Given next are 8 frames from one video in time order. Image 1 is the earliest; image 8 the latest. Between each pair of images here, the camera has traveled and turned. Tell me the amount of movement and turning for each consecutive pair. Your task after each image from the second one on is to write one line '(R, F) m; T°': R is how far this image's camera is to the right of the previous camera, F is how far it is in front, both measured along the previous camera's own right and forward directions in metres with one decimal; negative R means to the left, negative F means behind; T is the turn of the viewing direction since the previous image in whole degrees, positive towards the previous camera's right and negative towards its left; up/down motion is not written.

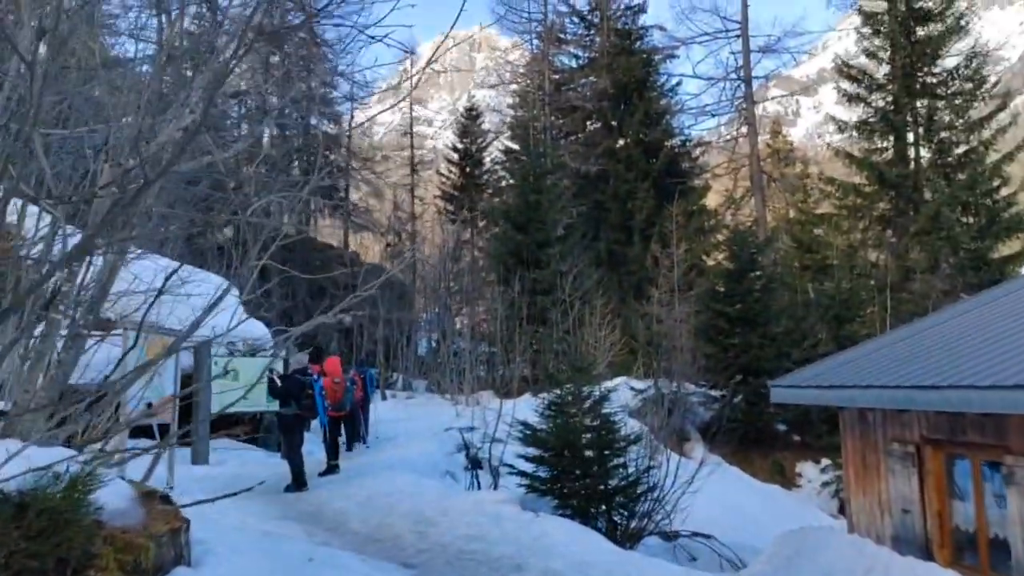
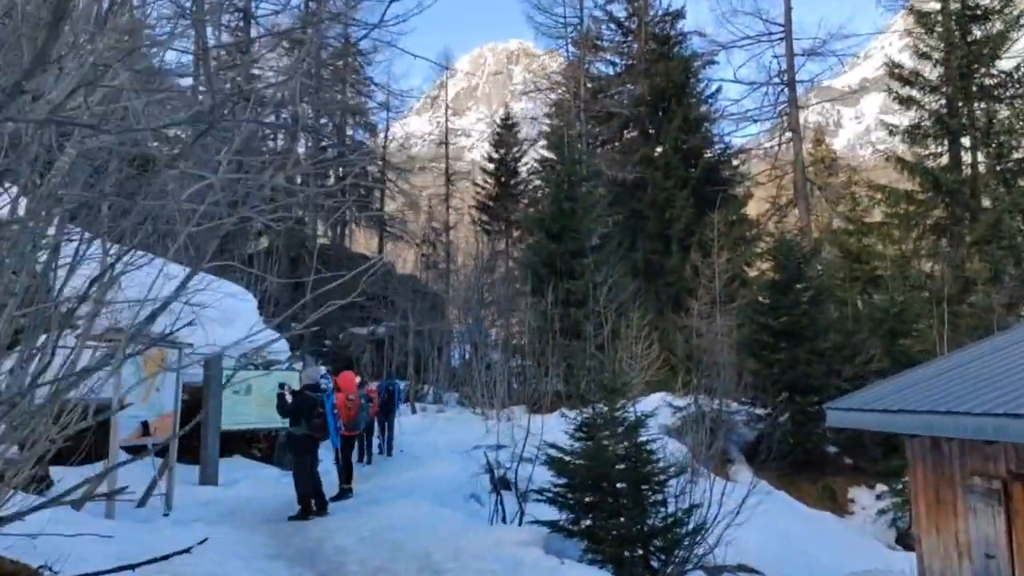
(+0.1, +1.0) m; -3°
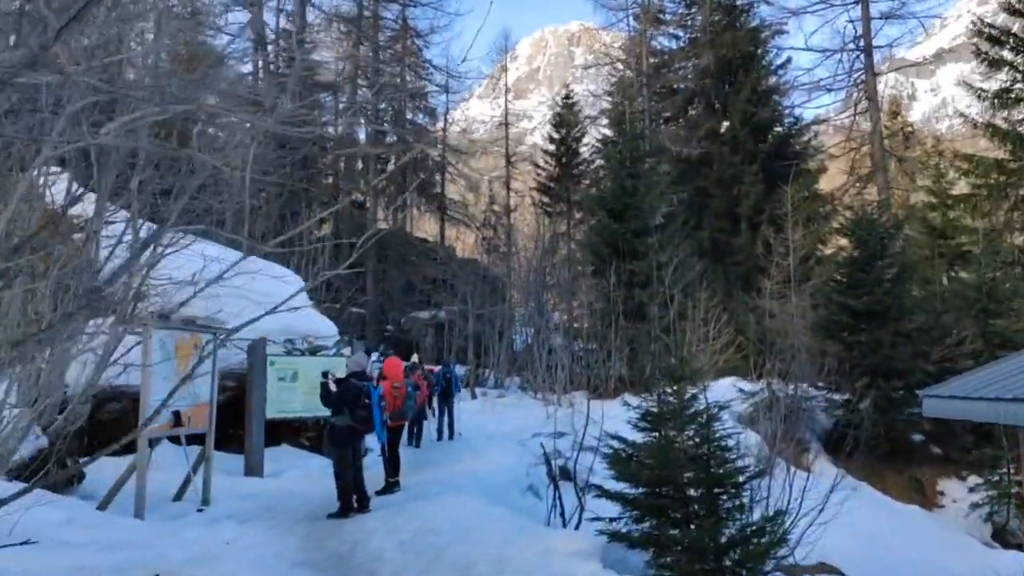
(+0.1, +0.9) m; -4°
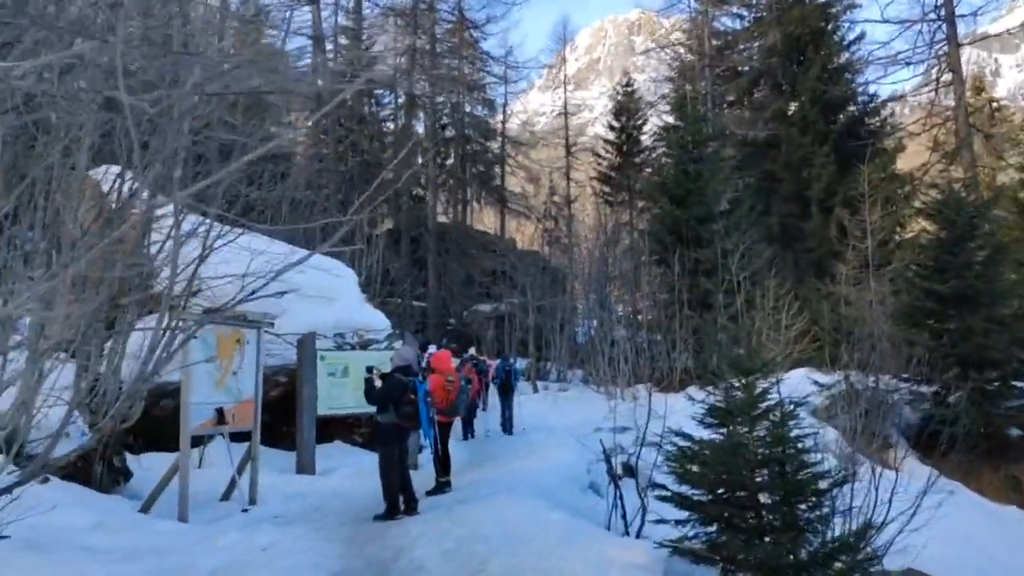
(+0.1, +0.7) m; -4°
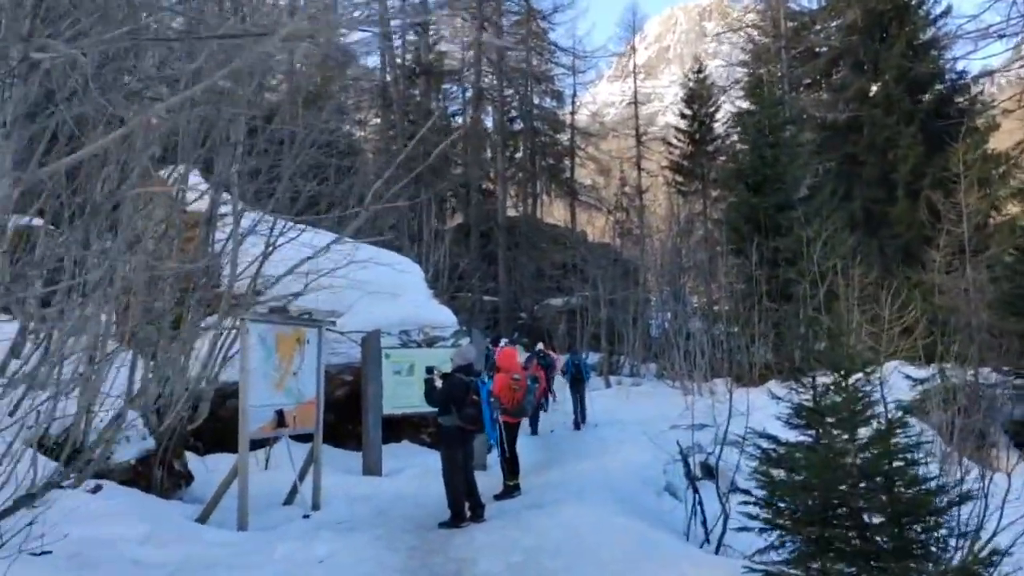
(0.0, +0.5) m; -5°
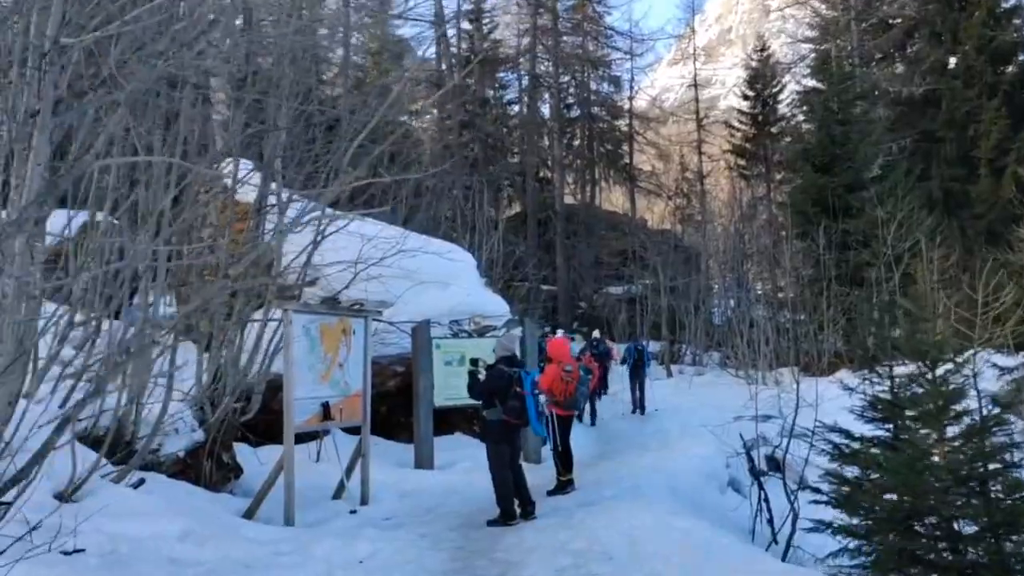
(+0.1, +0.4) m; -4°
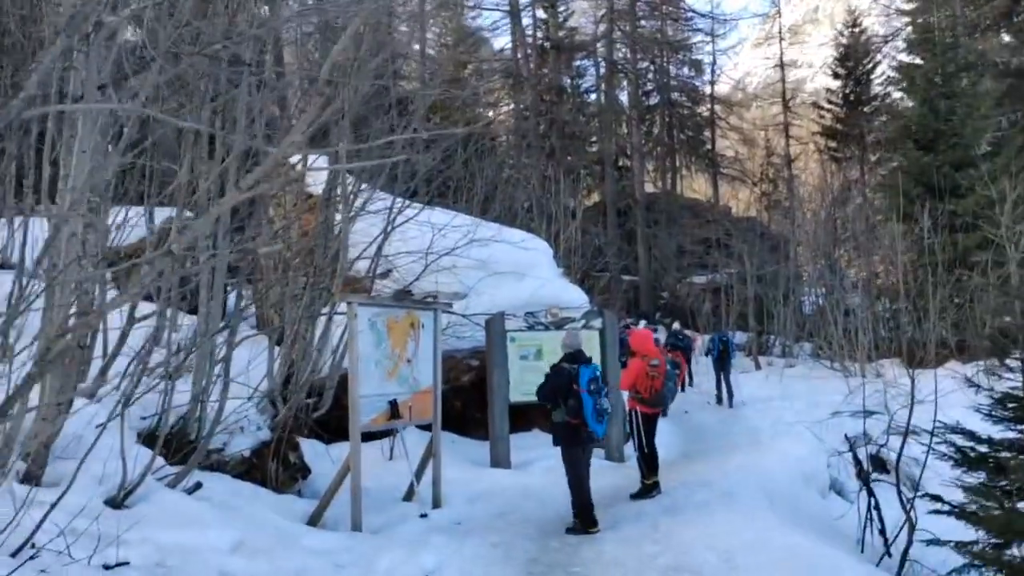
(0.0, +0.6) m; -6°
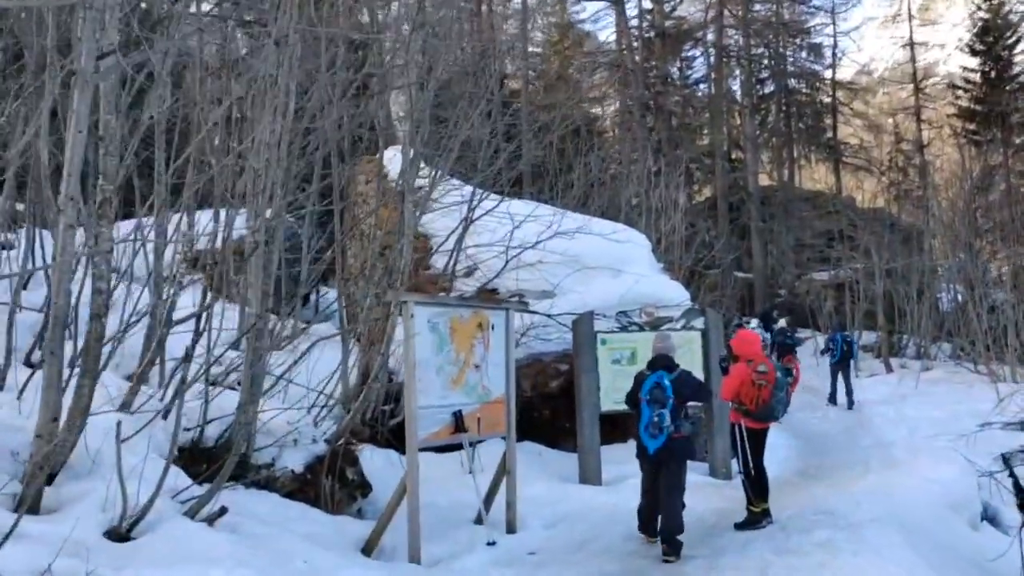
(+0.3, +1.1) m; -8°
